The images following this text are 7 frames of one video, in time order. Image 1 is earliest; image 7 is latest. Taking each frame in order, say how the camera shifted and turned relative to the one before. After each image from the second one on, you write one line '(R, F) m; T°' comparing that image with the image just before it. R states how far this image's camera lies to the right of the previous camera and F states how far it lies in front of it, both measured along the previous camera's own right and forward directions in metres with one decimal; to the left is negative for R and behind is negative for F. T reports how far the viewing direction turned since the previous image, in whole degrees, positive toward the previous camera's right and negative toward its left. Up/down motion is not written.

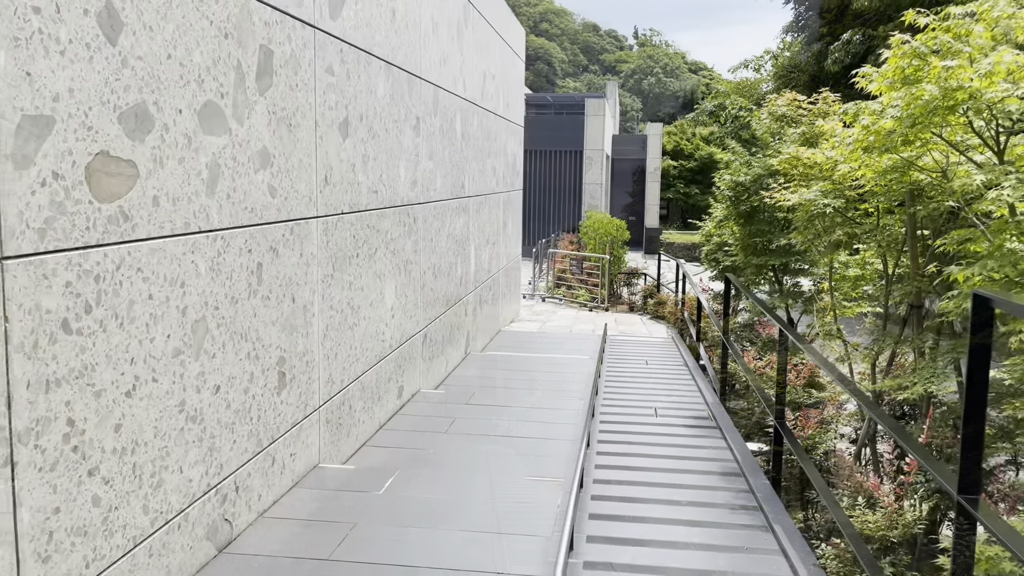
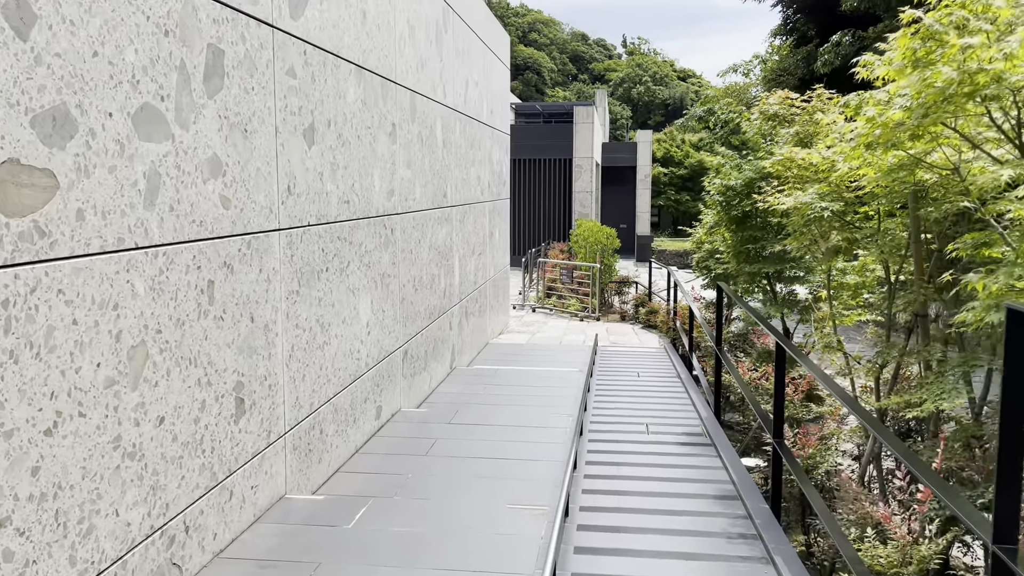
(+0.1, +0.2) m; 0°
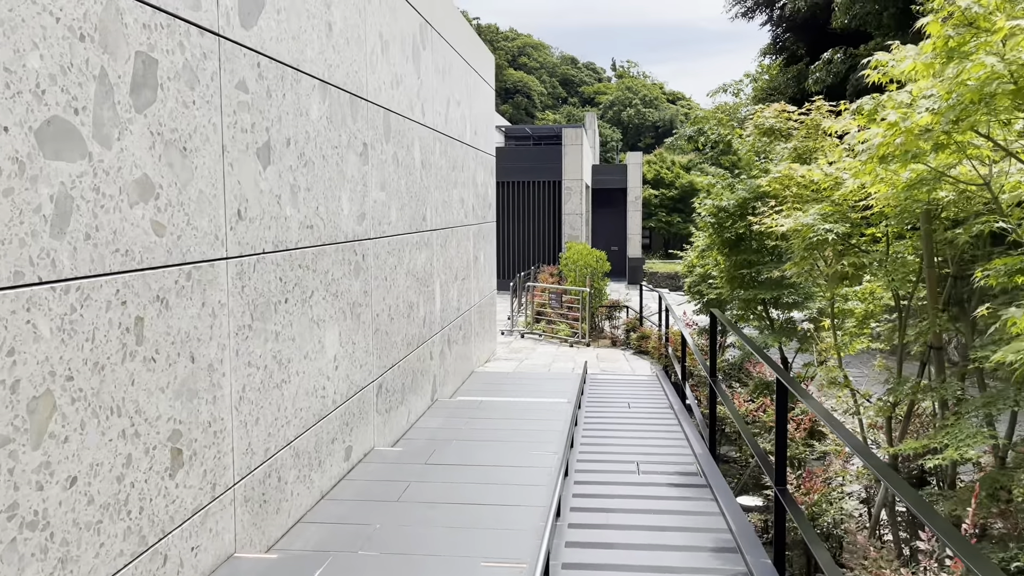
(+0.1, +0.2) m; +1°
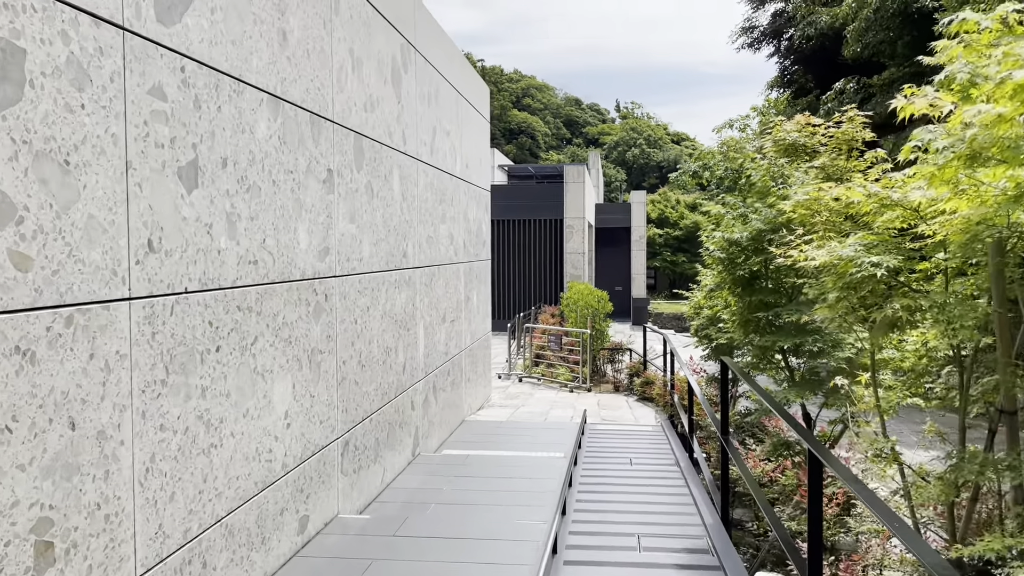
(+0.1, +0.4) m; 0°
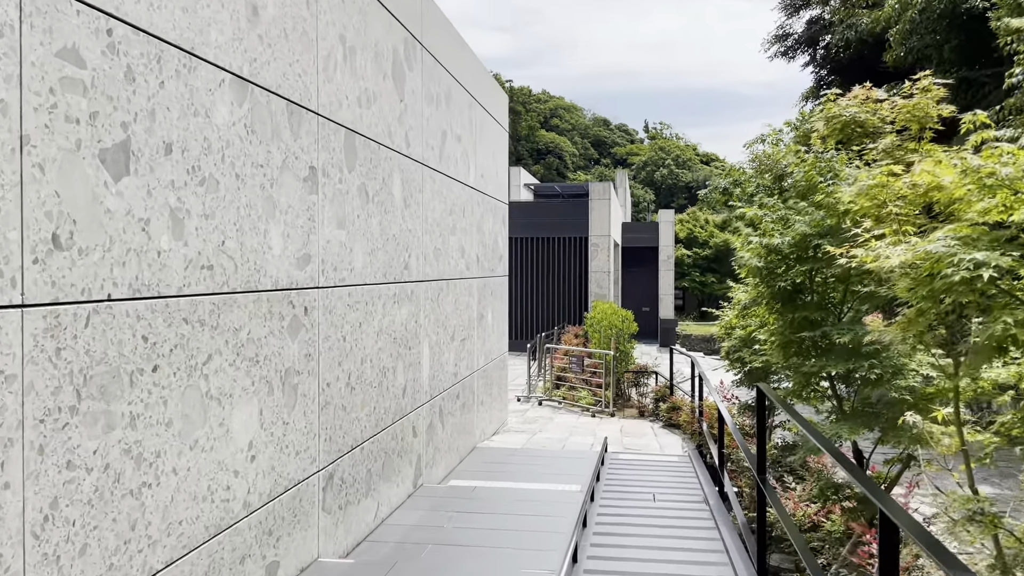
(+0.1, +0.4) m; -2°
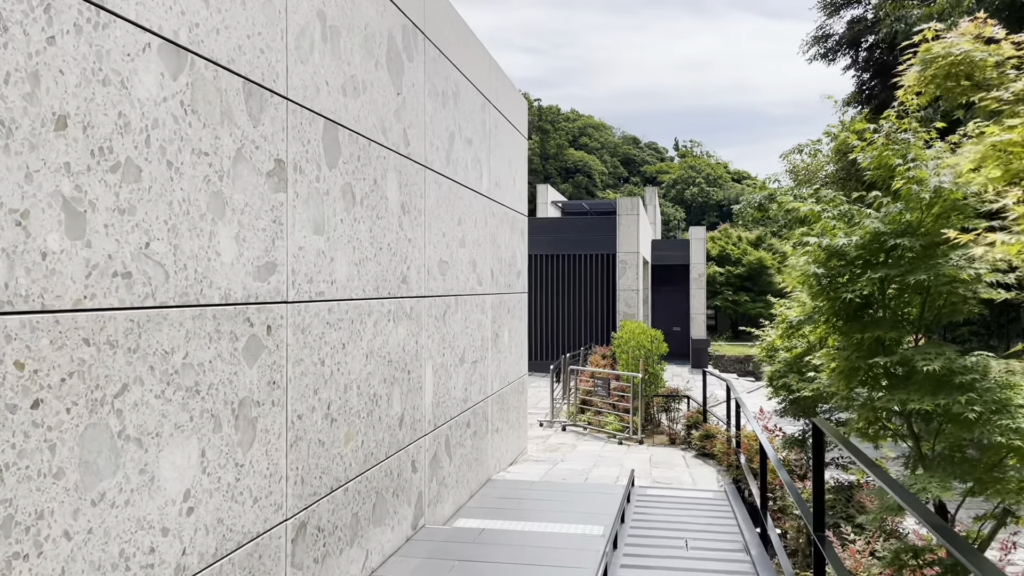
(+0.1, +0.5) m; -2°
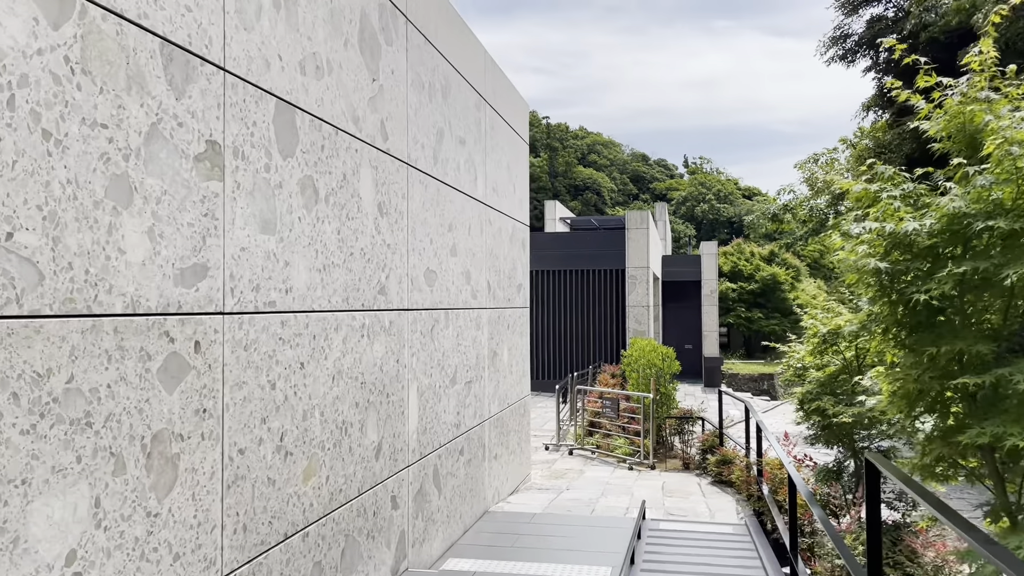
(+0.1, +0.4) m; -1°
